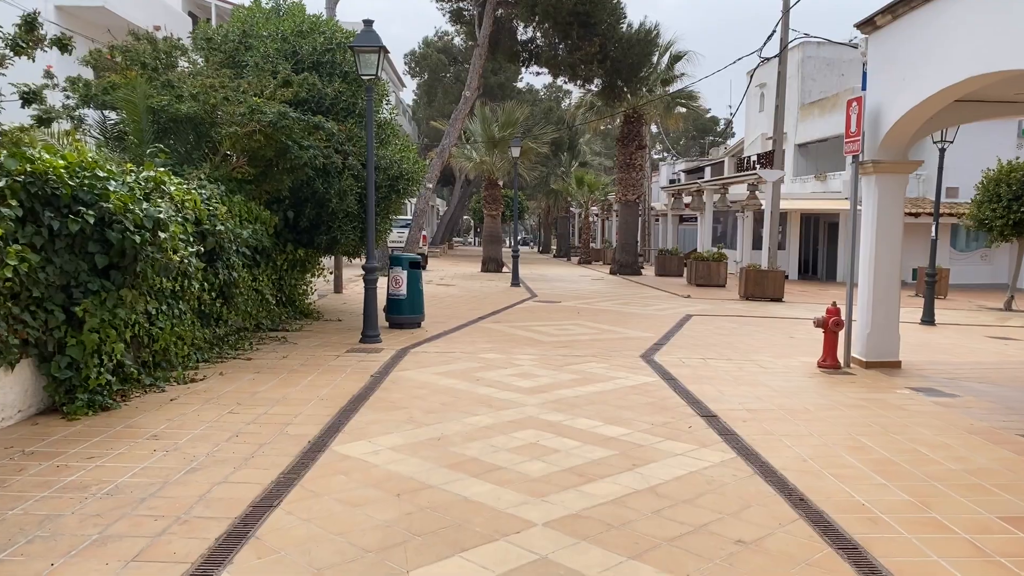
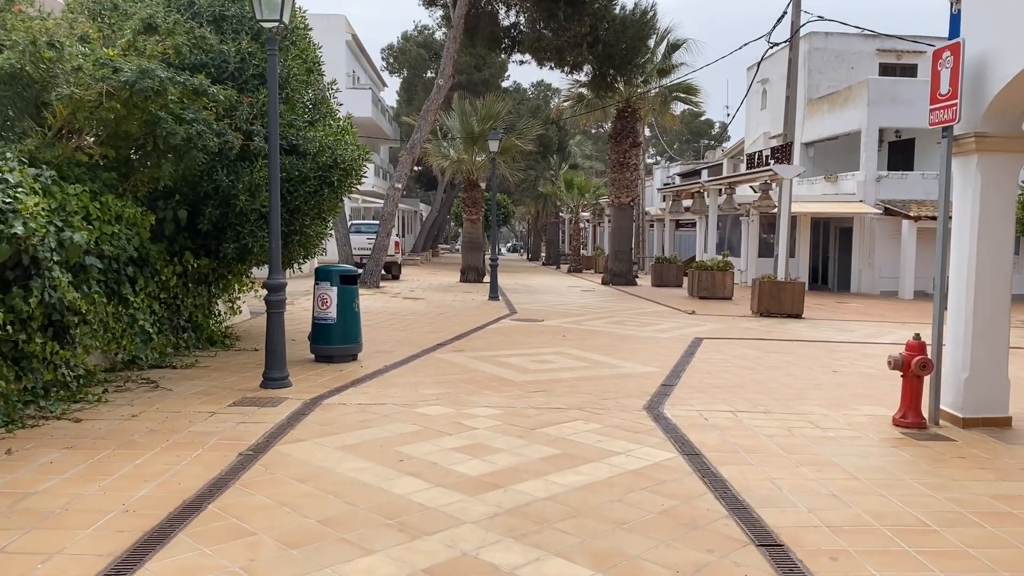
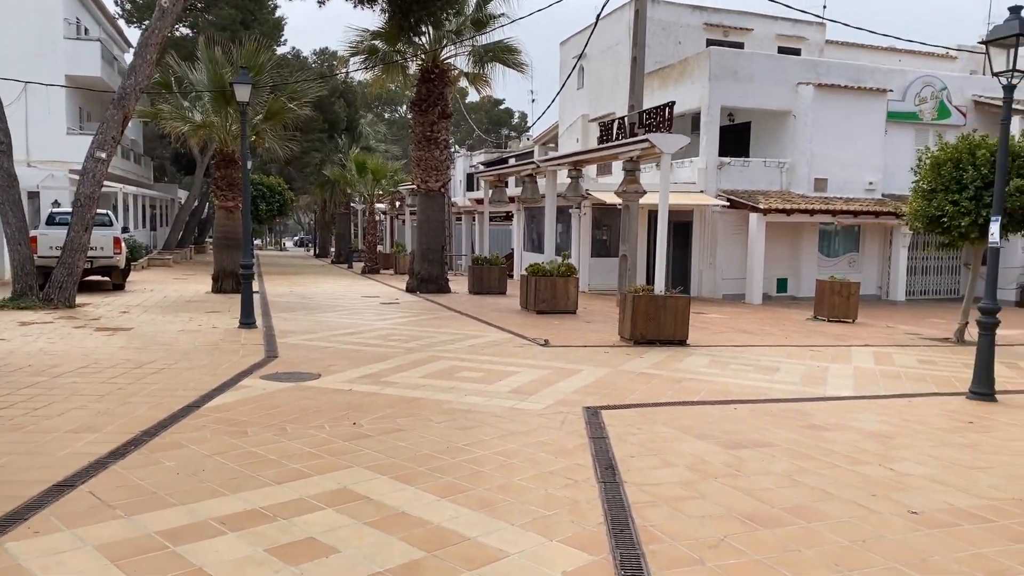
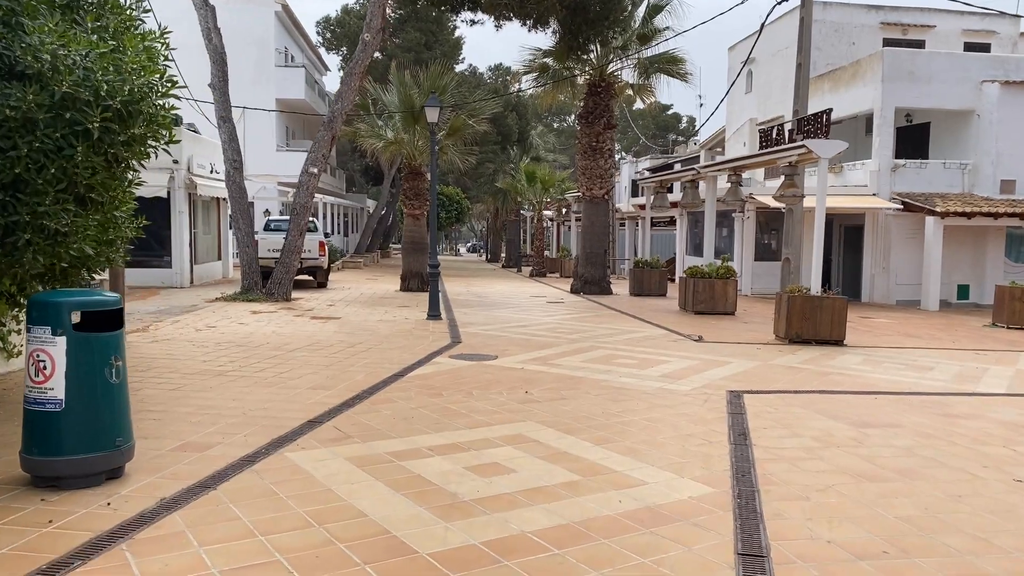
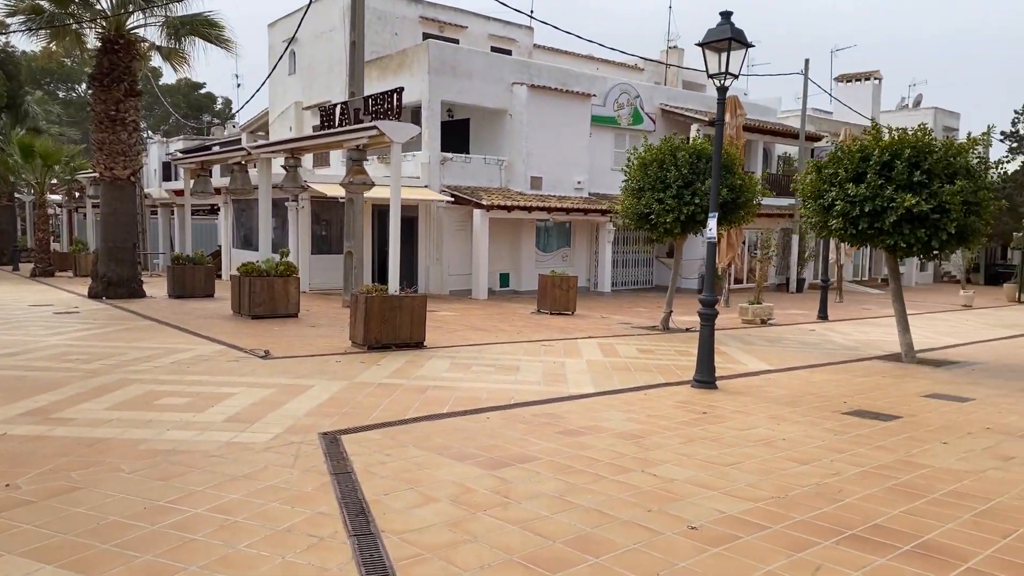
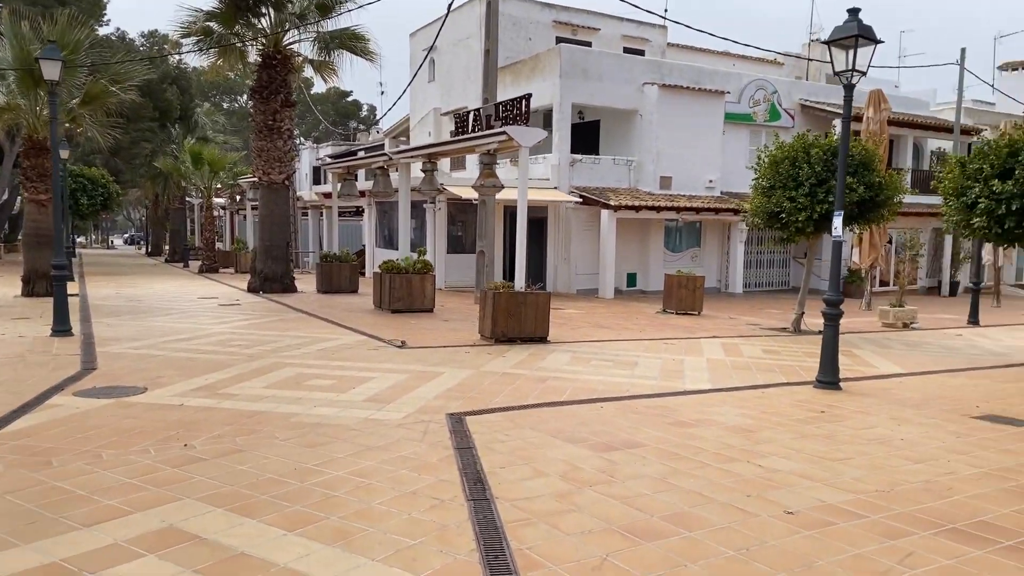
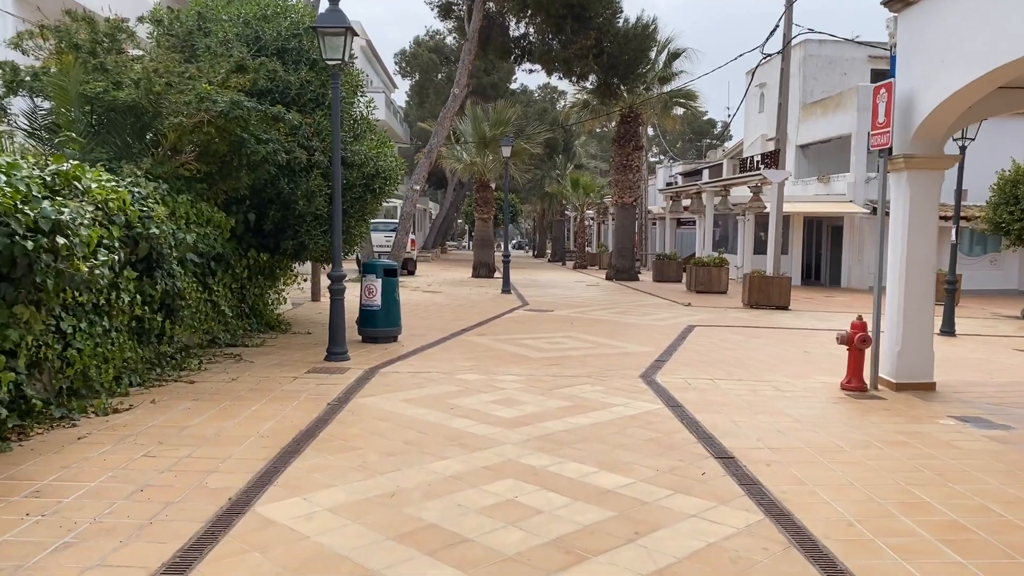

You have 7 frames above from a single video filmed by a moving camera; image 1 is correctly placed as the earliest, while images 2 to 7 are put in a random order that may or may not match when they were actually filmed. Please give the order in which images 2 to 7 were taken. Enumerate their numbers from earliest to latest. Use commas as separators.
7, 2, 4, 3, 6, 5
